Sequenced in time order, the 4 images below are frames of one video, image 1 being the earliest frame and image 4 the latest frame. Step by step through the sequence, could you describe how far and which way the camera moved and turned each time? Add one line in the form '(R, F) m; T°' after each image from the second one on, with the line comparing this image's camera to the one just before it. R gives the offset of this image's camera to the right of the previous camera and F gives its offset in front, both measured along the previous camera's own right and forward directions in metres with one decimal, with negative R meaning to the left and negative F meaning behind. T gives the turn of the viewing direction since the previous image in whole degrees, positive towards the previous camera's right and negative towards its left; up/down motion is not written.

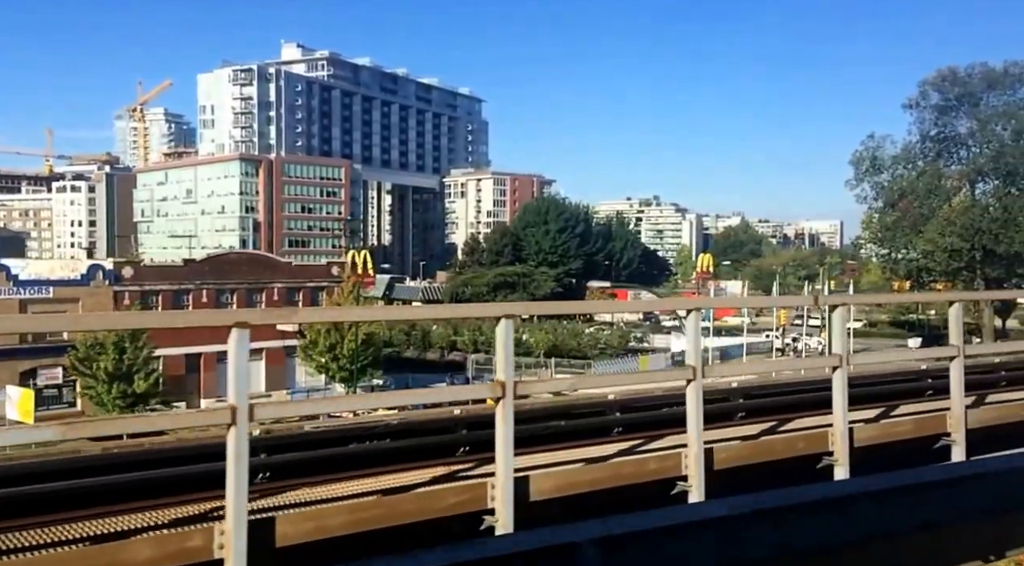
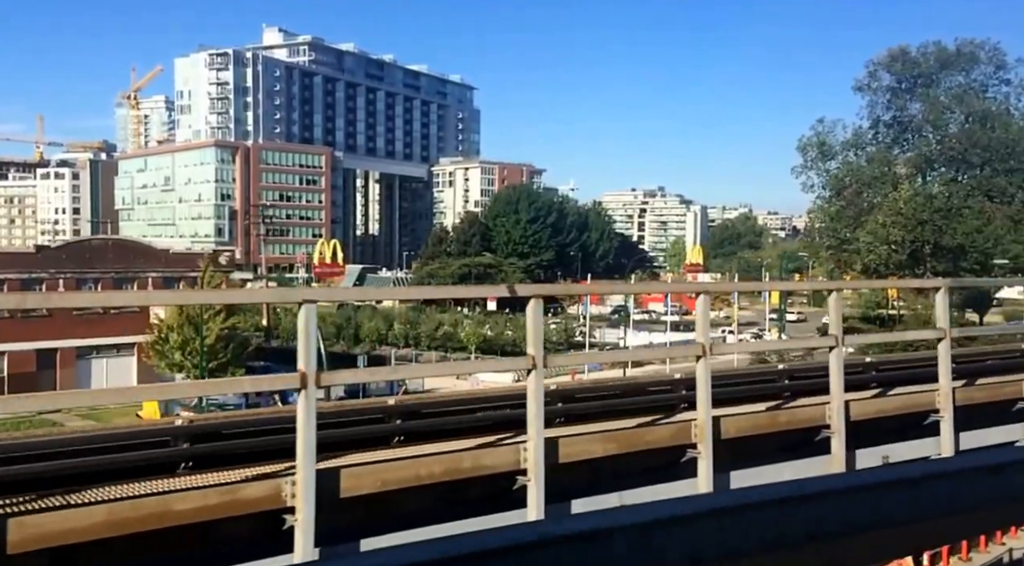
(+0.6, +0.5) m; 0°
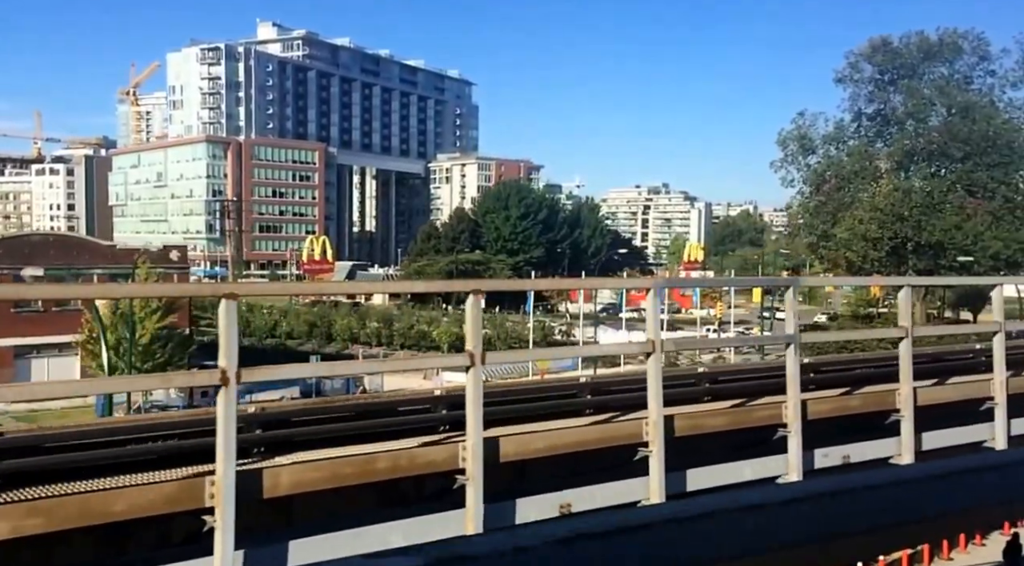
(+0.6, +0.5) m; -1°
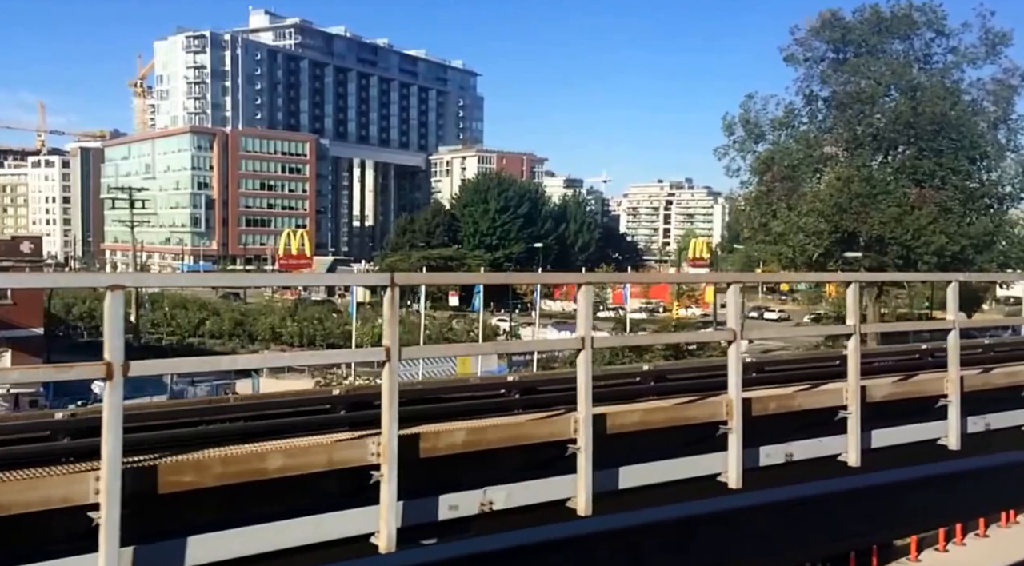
(+1.8, +1.3) m; -2°
